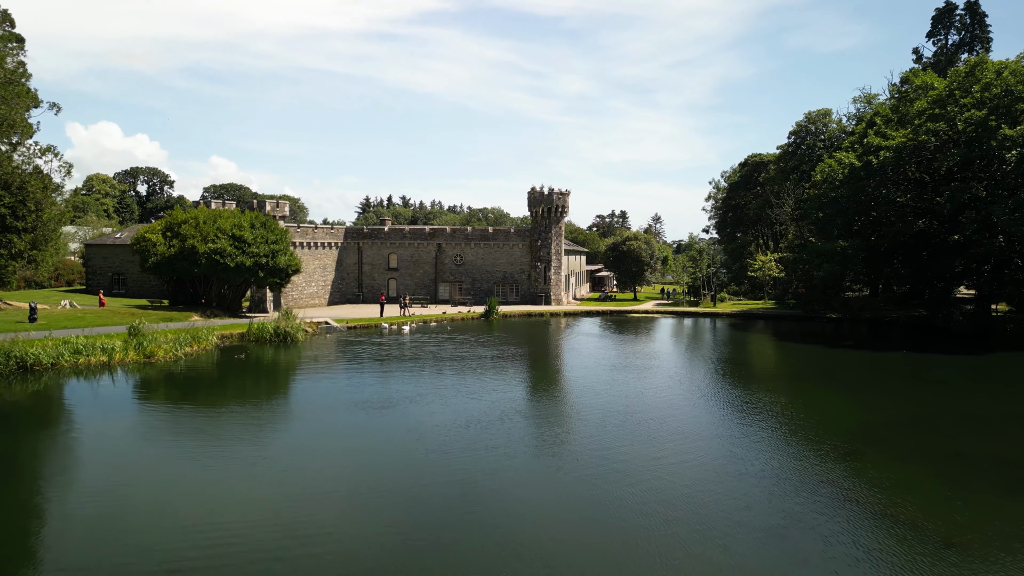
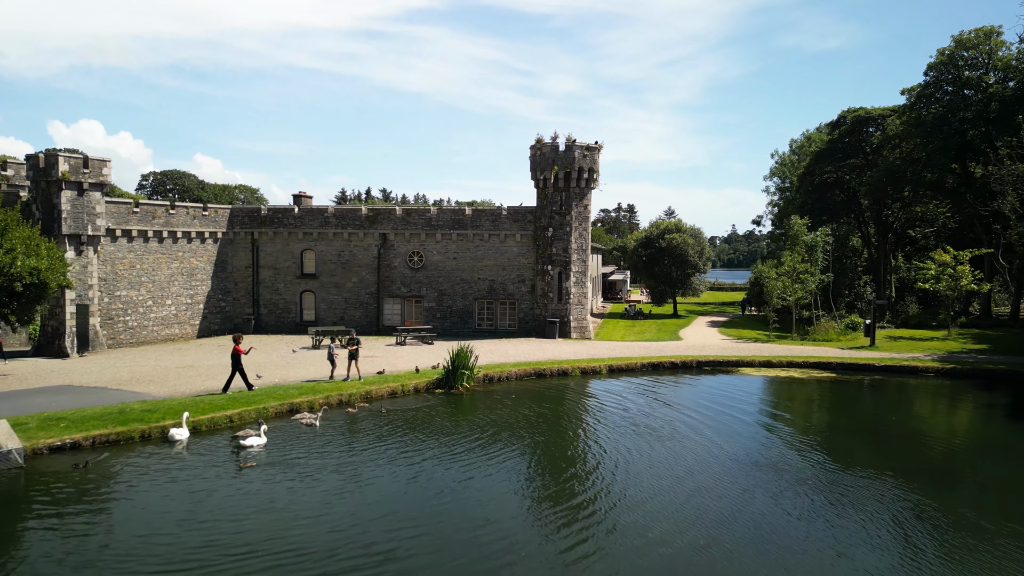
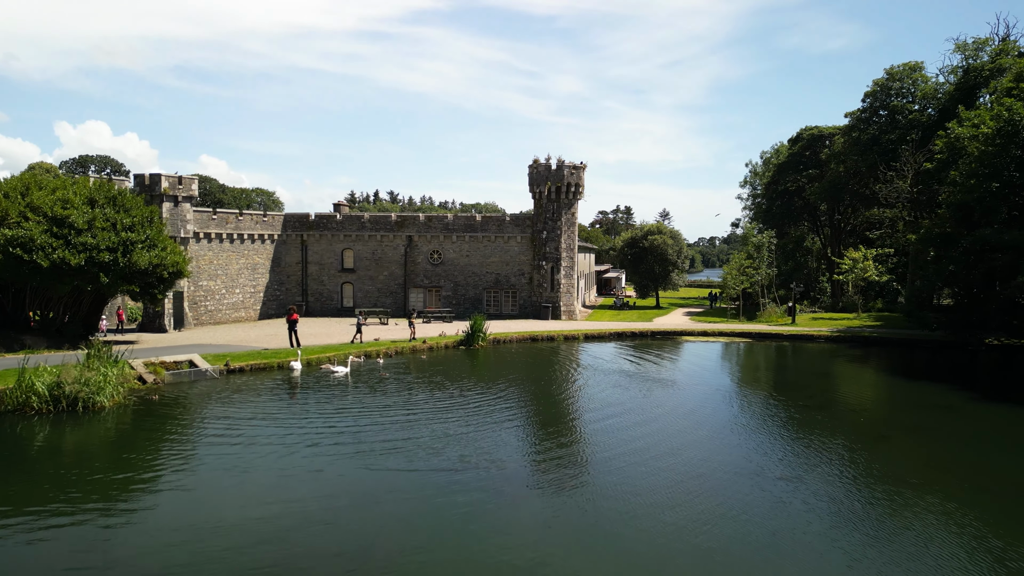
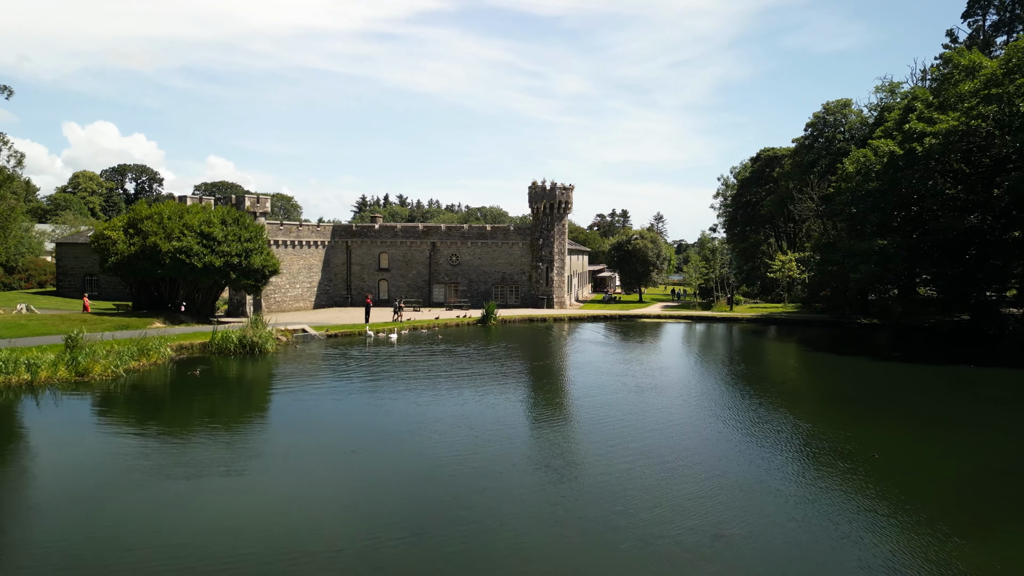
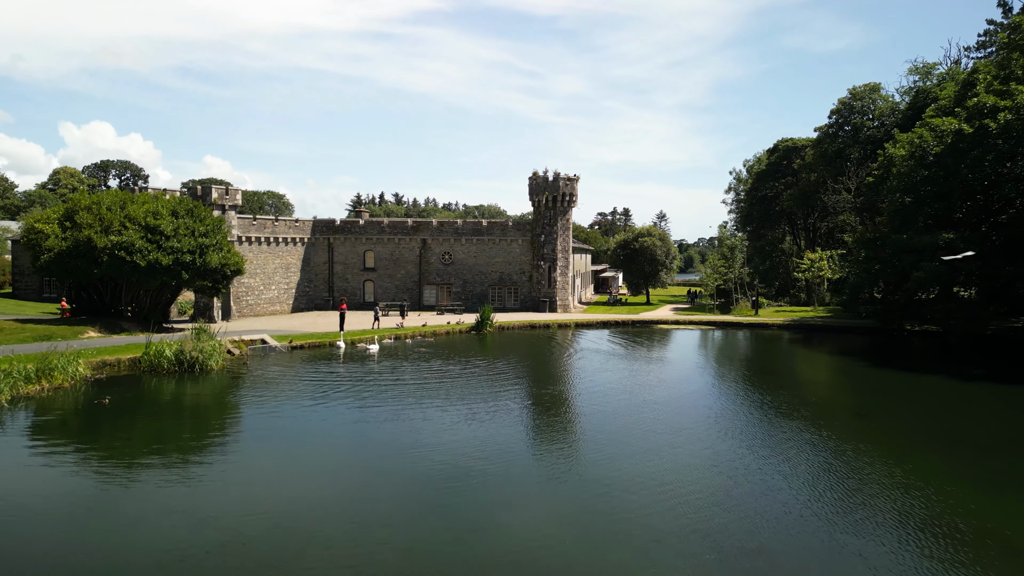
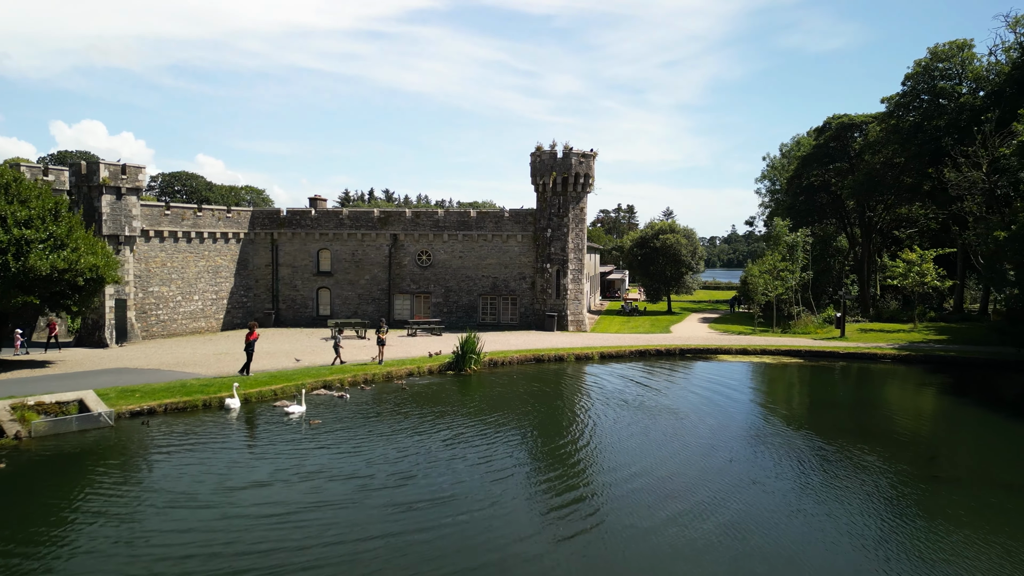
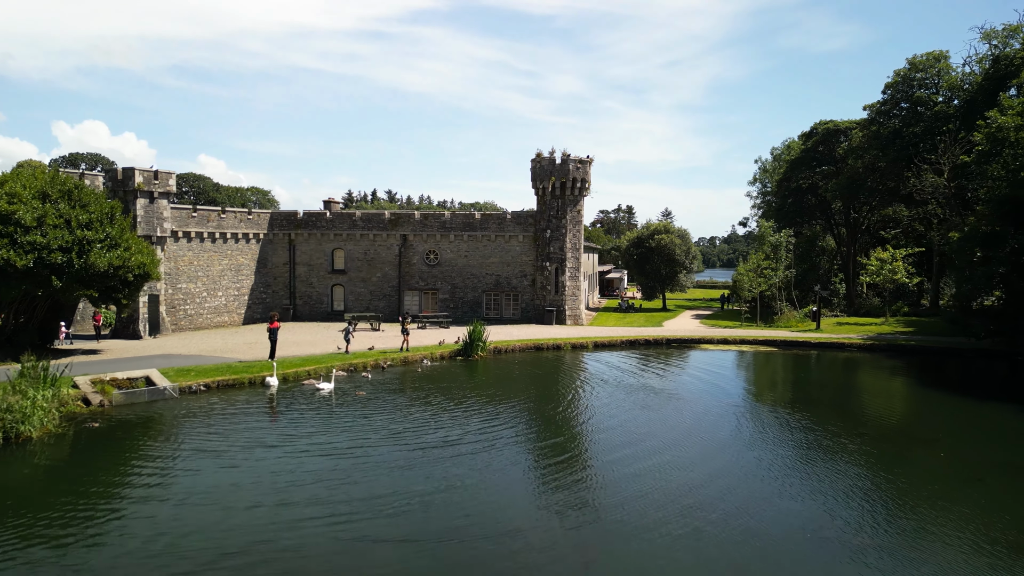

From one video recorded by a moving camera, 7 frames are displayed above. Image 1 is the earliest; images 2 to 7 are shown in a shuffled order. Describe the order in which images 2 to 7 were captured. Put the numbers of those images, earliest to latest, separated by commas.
4, 5, 3, 7, 6, 2
